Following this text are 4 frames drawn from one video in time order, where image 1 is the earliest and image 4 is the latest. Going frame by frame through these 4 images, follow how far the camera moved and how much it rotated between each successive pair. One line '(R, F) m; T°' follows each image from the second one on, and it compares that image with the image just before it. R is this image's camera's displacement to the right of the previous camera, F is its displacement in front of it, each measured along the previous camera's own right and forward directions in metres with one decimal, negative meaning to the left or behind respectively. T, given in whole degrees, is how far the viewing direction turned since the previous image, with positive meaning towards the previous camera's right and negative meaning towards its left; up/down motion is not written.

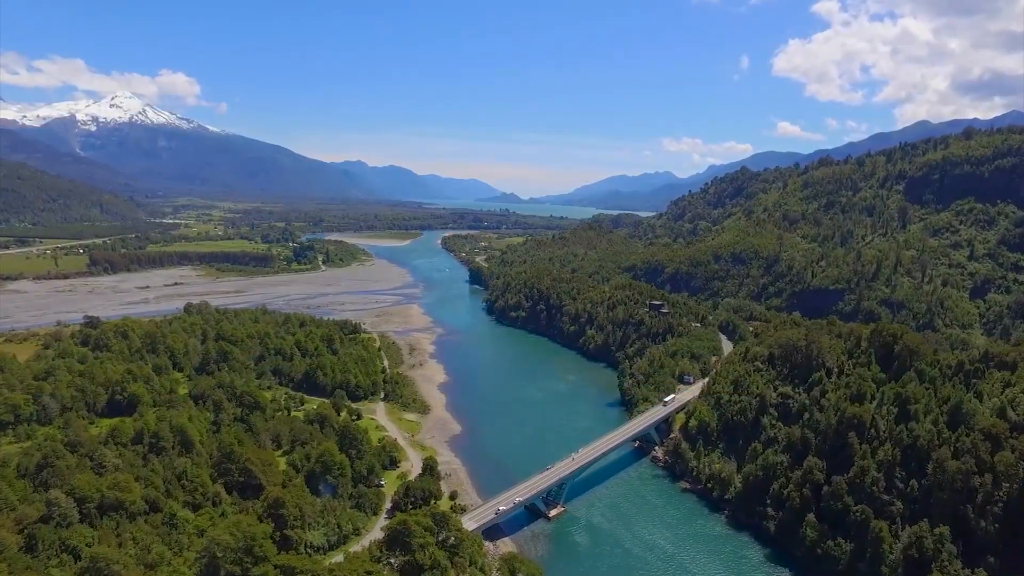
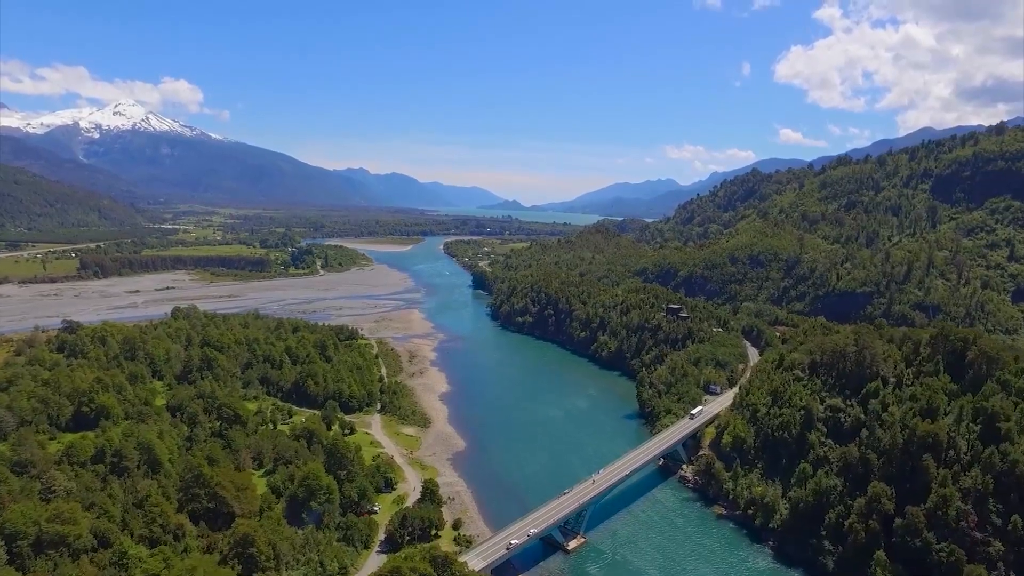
(-0.7, +6.6) m; 0°
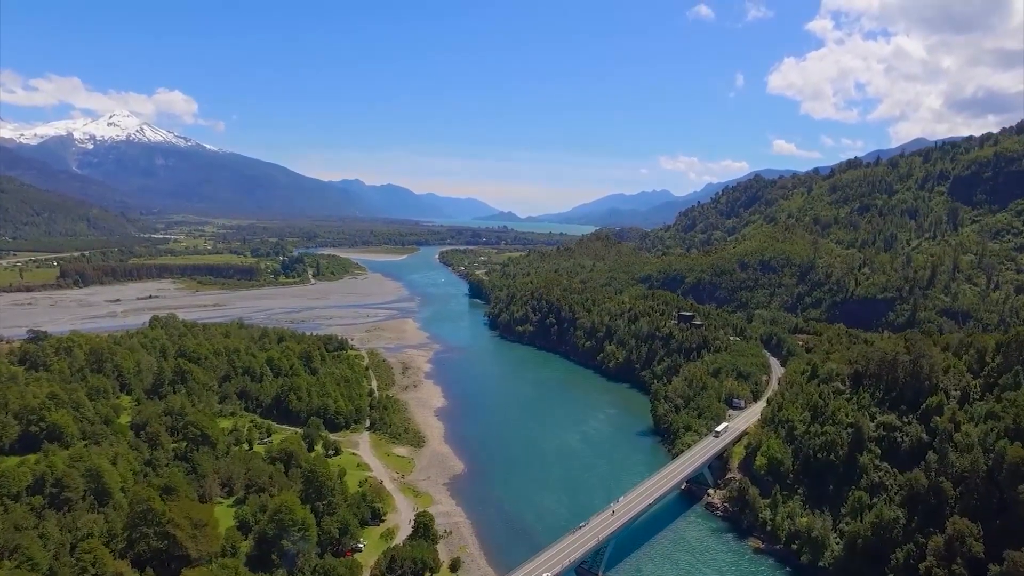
(-0.8, +6.3) m; 0°
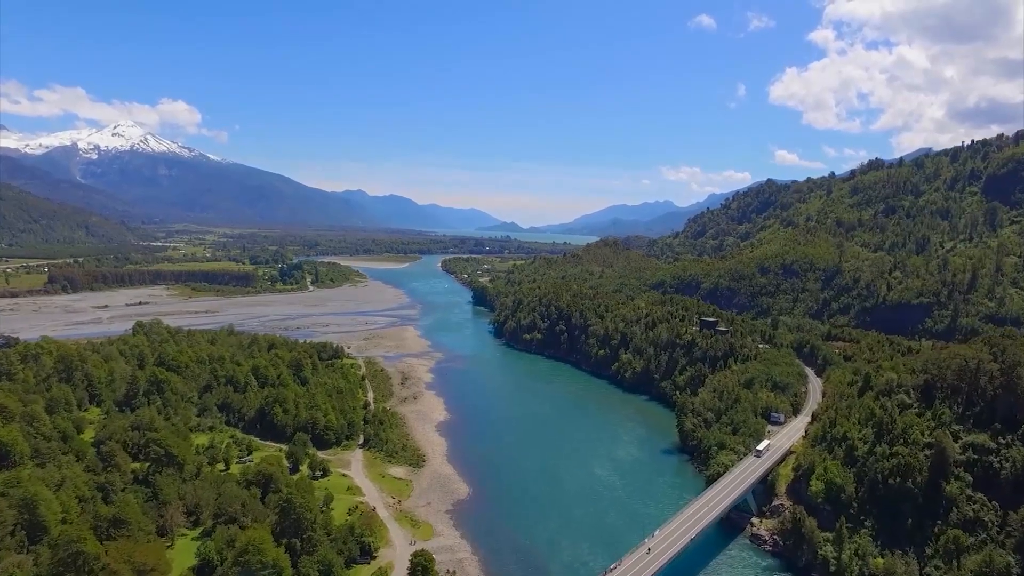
(-0.8, +6.7) m; 0°
